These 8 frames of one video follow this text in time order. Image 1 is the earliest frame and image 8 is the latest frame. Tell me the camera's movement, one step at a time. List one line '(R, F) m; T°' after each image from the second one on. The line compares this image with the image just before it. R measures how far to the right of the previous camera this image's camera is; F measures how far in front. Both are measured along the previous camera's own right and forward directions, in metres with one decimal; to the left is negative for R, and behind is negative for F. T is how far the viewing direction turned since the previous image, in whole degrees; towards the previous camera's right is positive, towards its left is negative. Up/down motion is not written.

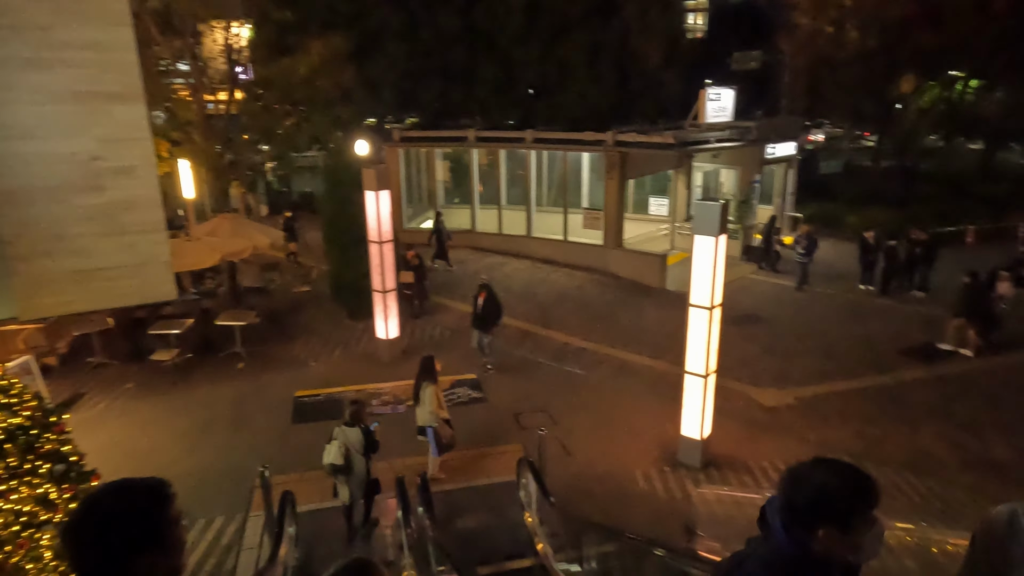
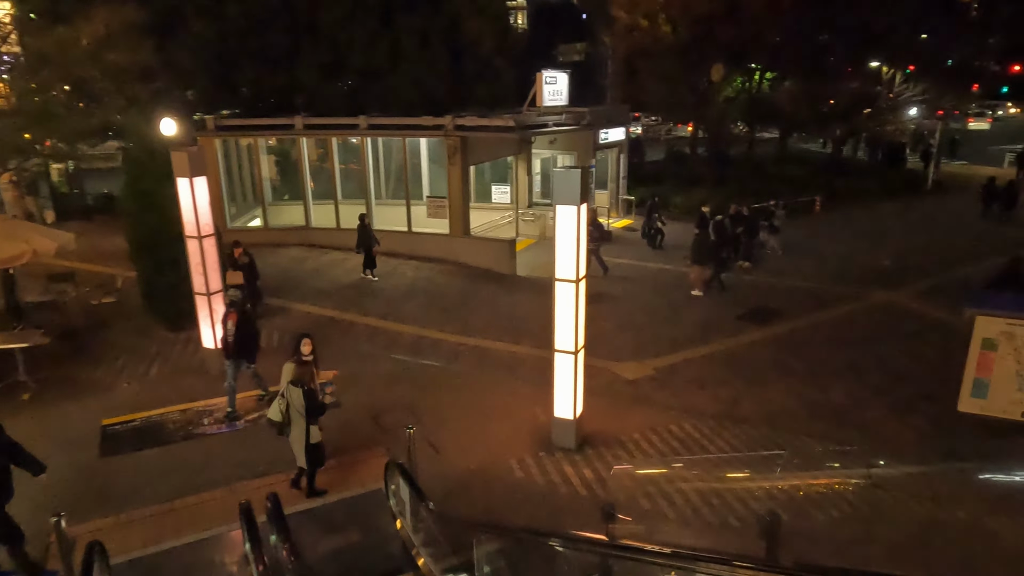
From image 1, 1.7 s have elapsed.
(-0.1, +0.7) m; +14°
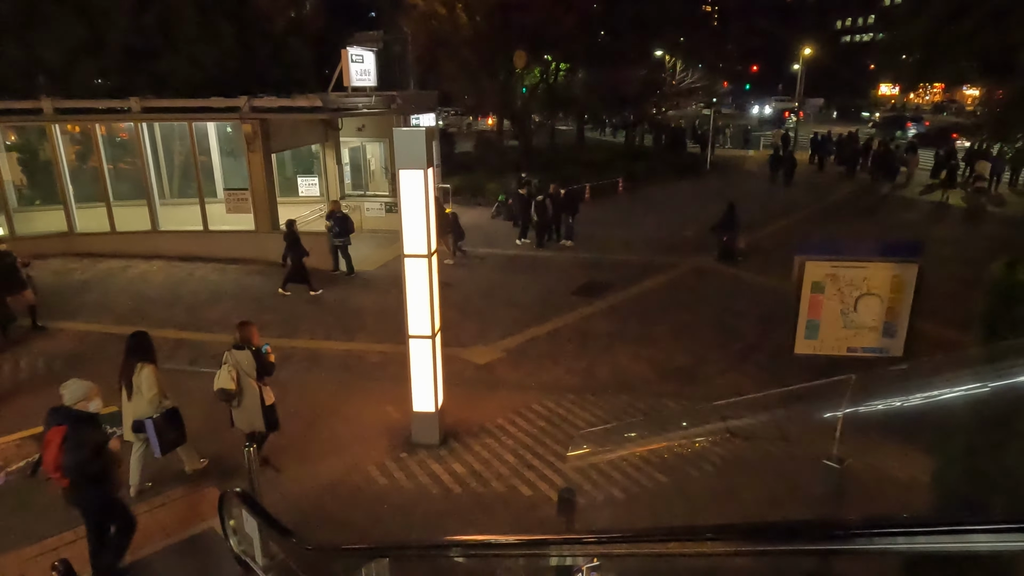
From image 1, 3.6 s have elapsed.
(-0.4, +0.9) m; +16°
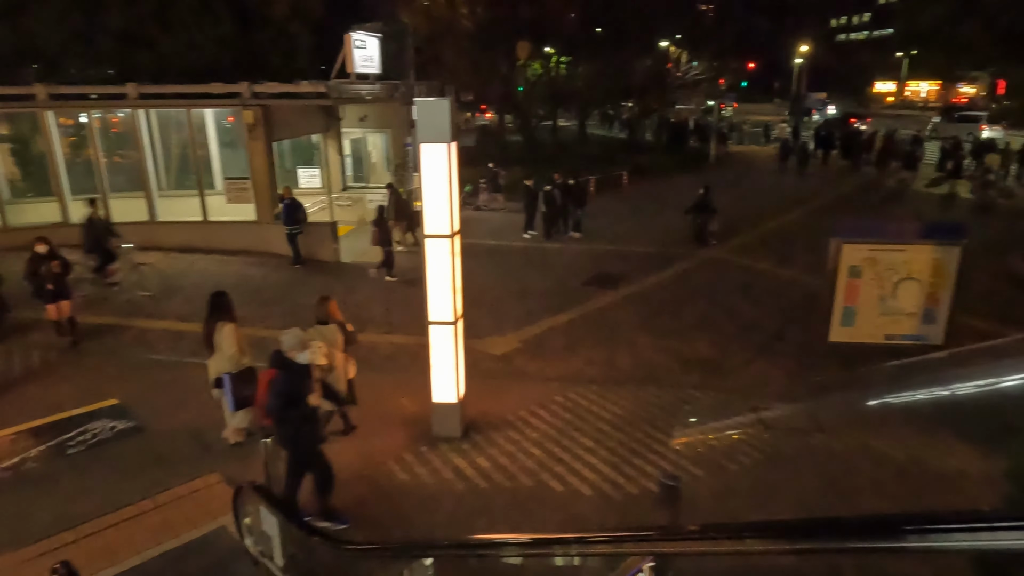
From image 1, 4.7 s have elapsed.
(-0.3, +0.4) m; 0°
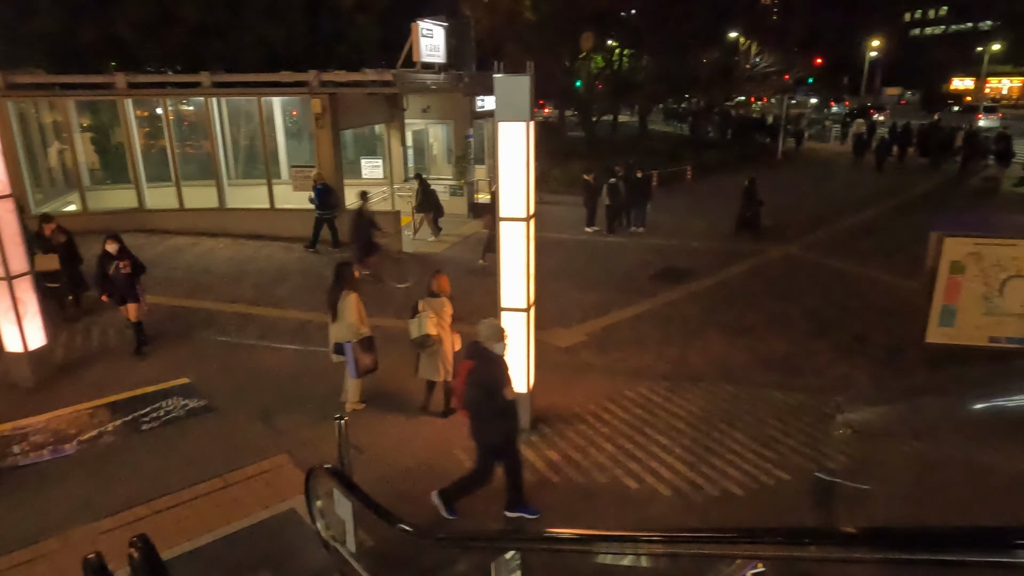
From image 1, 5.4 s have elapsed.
(-0.2, +0.2) m; -4°
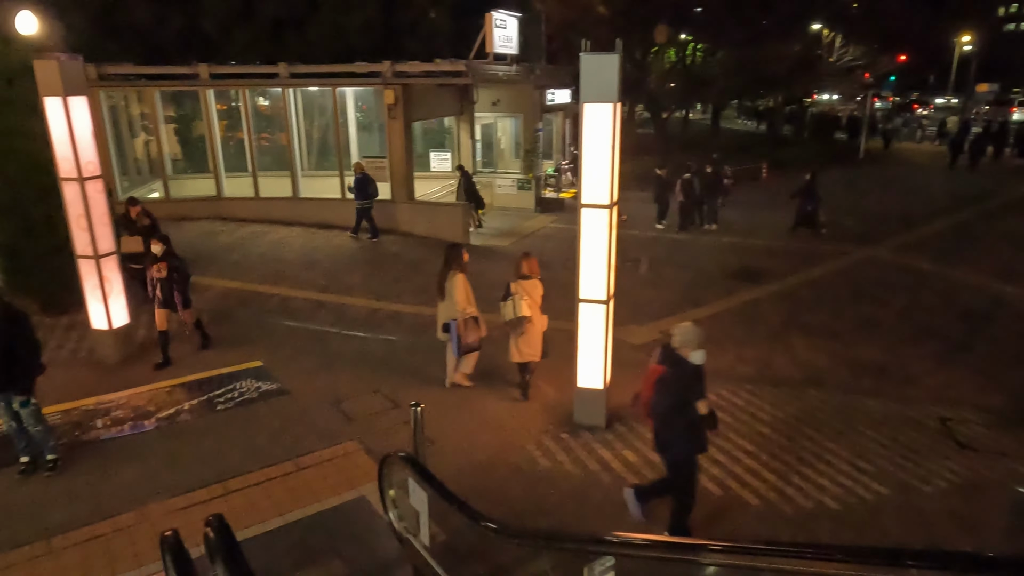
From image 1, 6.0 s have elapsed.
(-0.2, +0.2) m; -5°
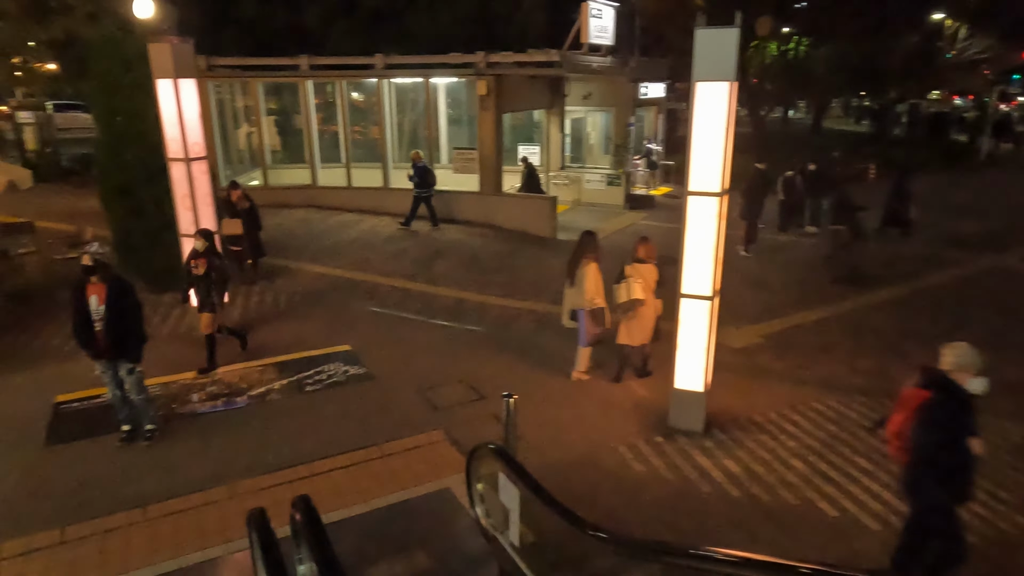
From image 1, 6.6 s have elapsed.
(-0.2, +0.3) m; -7°
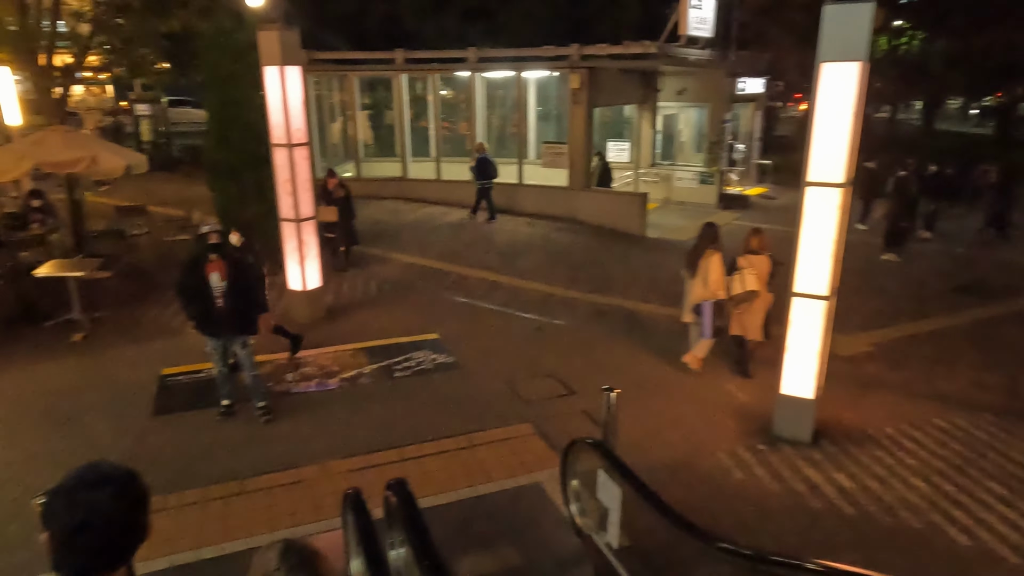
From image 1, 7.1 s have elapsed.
(-0.2, +0.2) m; -7°
